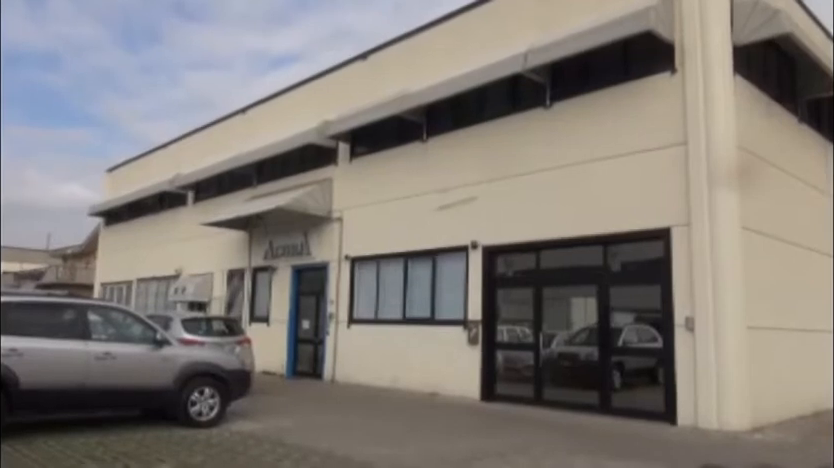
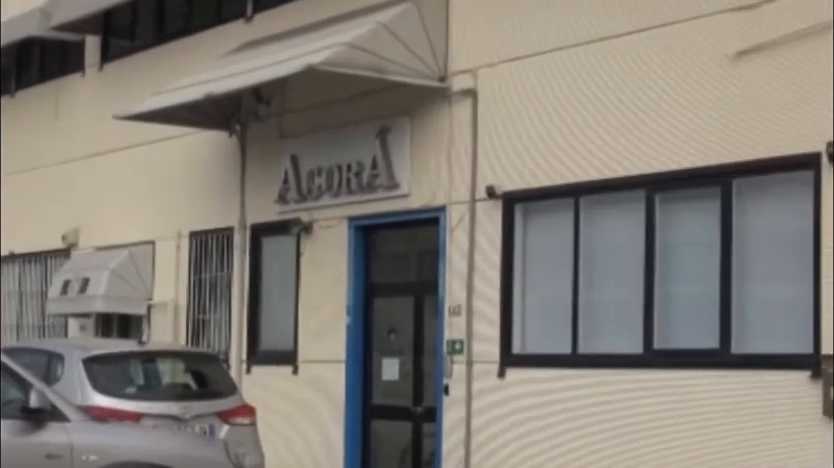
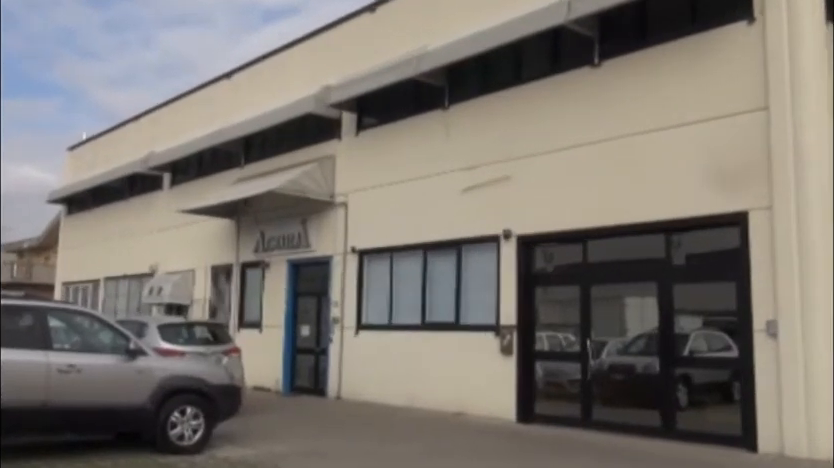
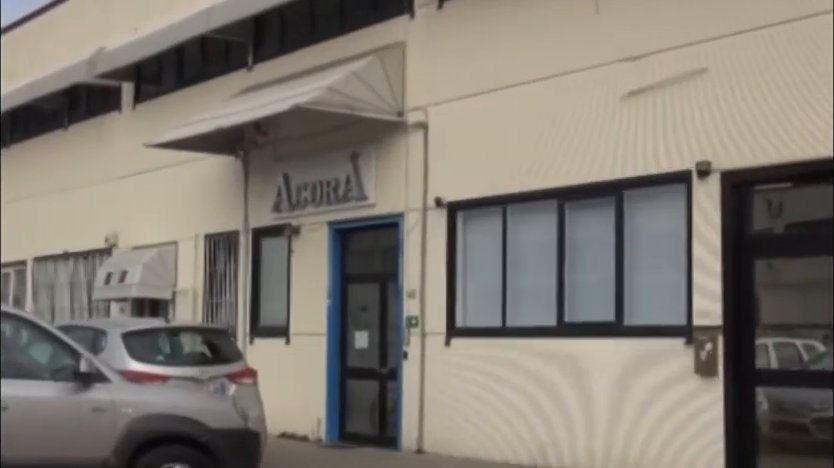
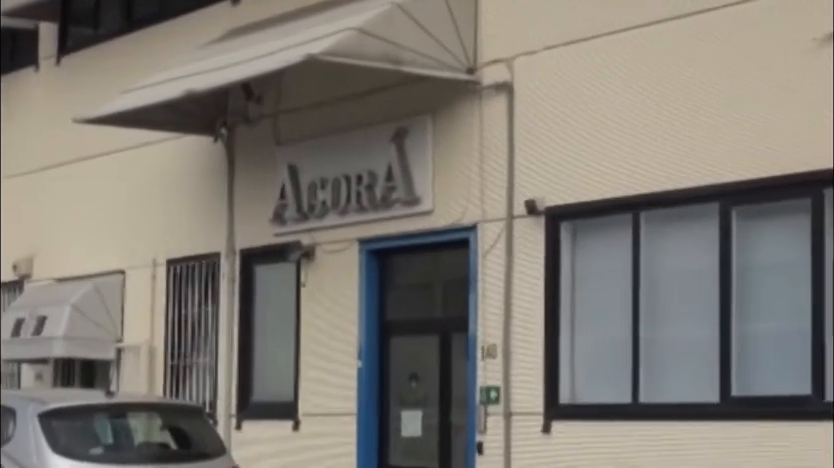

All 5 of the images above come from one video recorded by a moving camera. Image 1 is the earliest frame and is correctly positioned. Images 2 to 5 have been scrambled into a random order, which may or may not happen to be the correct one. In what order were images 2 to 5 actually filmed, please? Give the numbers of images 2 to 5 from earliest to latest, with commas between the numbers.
3, 4, 2, 5
